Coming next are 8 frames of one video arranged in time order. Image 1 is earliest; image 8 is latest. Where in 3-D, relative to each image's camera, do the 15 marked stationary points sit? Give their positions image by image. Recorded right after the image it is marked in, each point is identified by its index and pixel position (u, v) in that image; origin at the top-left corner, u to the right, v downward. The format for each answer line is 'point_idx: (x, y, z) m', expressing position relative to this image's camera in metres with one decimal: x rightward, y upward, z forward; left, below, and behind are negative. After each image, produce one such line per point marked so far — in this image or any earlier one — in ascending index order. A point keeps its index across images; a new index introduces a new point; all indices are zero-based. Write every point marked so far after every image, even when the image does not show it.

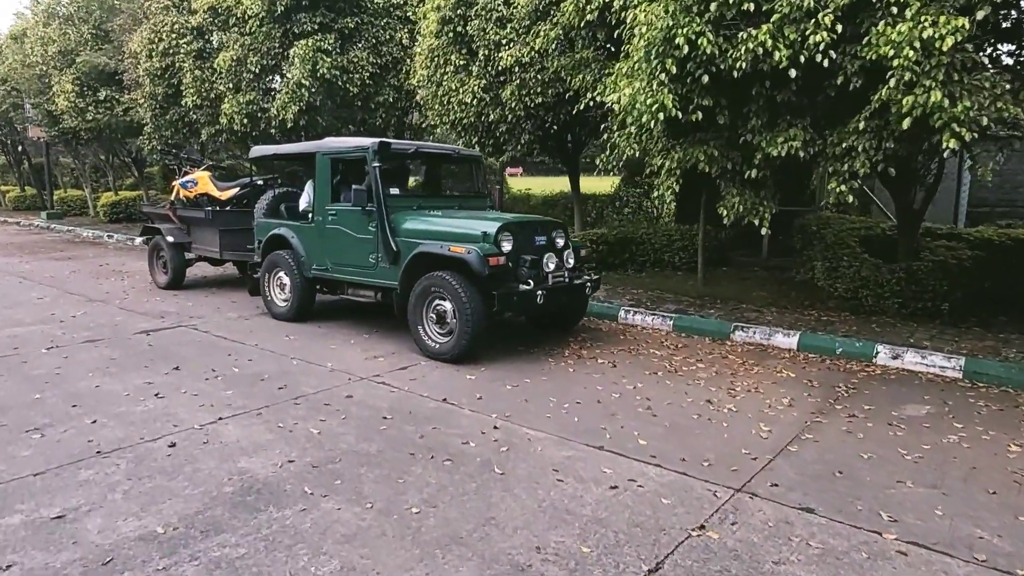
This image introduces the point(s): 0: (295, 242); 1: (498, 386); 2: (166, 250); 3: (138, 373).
0: (-2.7, +0.6, +8.5) m
1: (-0.1, -0.9, +6.1) m
2: (-5.6, +0.6, +11.0) m
3: (-3.5, -0.8, +6.4) m
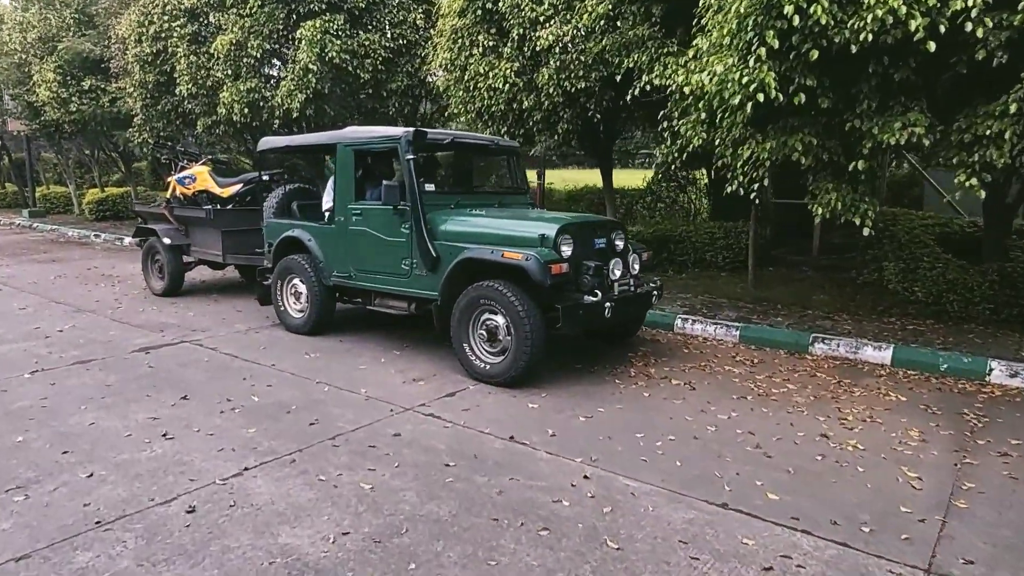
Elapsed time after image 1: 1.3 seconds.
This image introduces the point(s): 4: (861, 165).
0: (-2.2, +0.5, +7.5) m
1: (+0.4, -1.0, +5.2) m
2: (-5.2, +0.5, +10.0) m
3: (-3.0, -0.9, +5.4) m
4: (+2.8, +1.0, +5.5) m
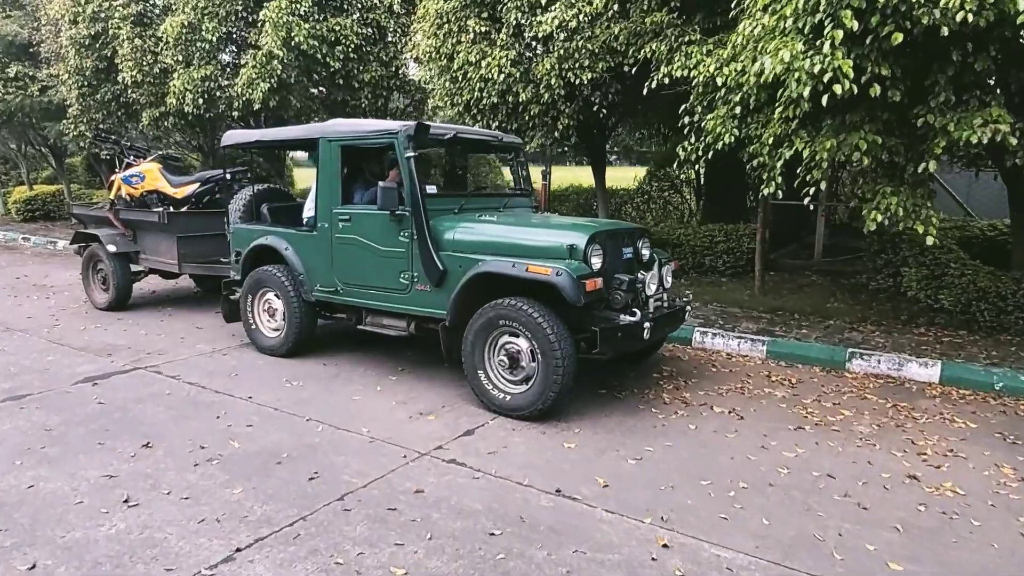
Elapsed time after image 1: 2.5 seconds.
0: (-2.2, +0.3, +6.6) m
1: (+0.7, -1.1, +4.4) m
2: (-5.3, +0.4, +8.8) m
3: (-2.8, -1.1, +4.4) m
4: (+3.0, +0.9, +4.9) m
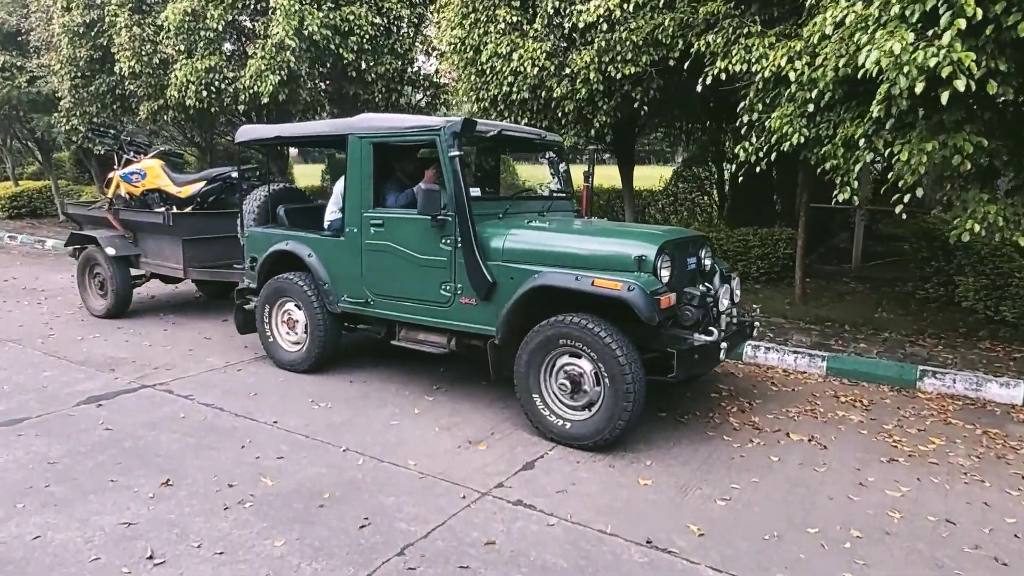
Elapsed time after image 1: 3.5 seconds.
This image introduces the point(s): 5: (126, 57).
0: (-1.8, +0.2, +6.0) m
1: (+1.1, -1.2, +3.9) m
2: (-4.9, +0.3, +8.2) m
3: (-2.3, -1.2, +3.9) m
4: (+3.4, +0.8, +4.4) m
5: (-5.7, +3.4, +10.0) m
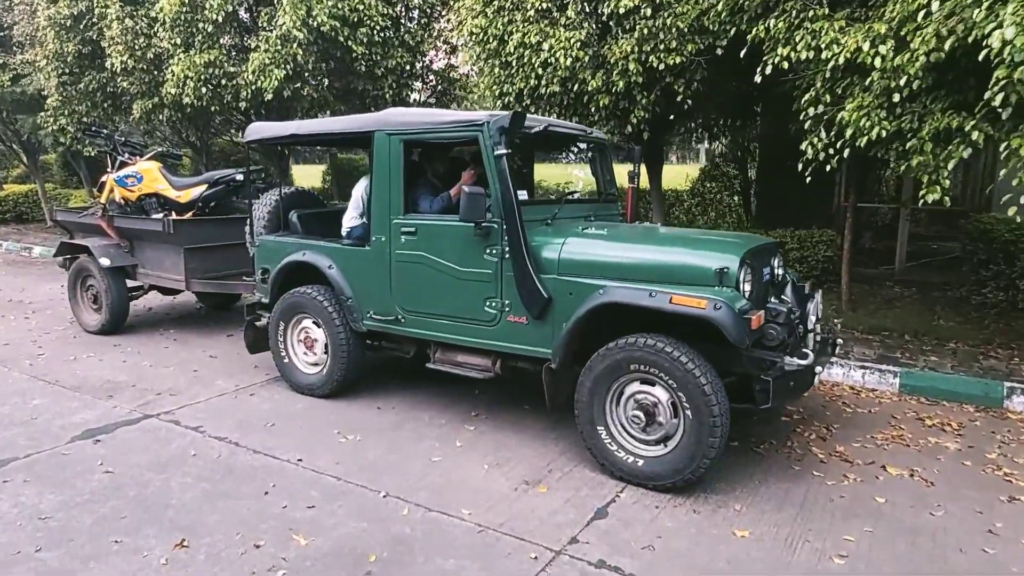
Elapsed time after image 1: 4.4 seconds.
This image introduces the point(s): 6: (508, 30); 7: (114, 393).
0: (-1.4, +0.1, +5.4) m
1: (+1.5, -1.3, +3.4) m
2: (-4.6, +0.1, +7.5) m
3: (-1.9, -1.3, +3.2) m
4: (+3.8, +0.7, +3.9) m
5: (-5.5, +3.3, +9.4) m
6: (0.0, +2.8, +7.2) m
7: (-3.4, -0.9, +5.7) m
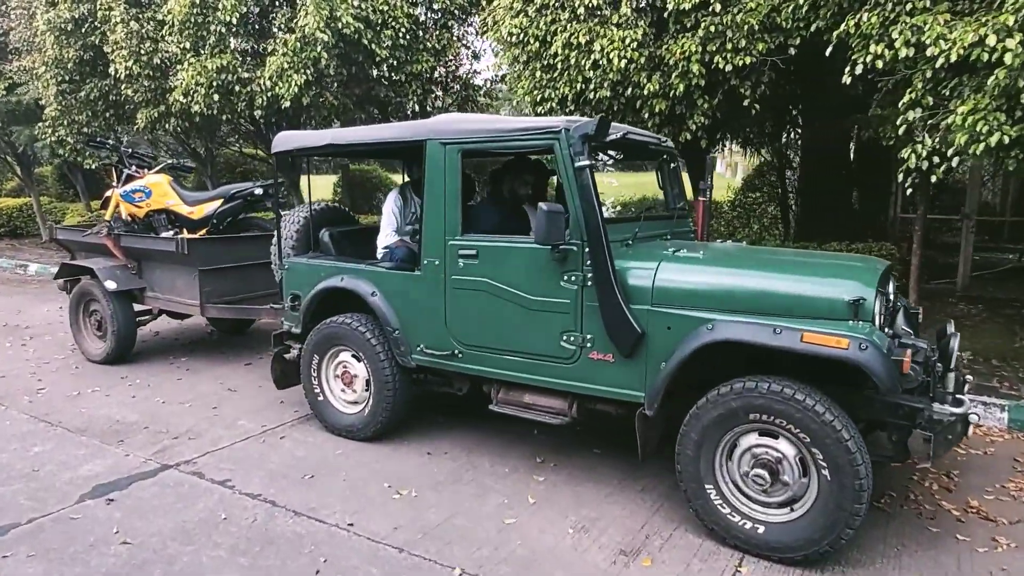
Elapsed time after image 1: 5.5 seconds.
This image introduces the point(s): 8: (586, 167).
0: (-0.9, -0.1, +4.7) m
1: (+2.0, -1.5, +2.7) m
2: (-4.1, -0.1, +6.8) m
3: (-1.4, -1.5, +2.6) m
4: (+4.3, +0.5, +3.3) m
5: (-5.0, +3.0, +8.7) m
6: (+0.4, +2.5, +6.6) m
7: (-2.9, -1.1, +5.1) m
8: (+0.4, +0.7, +3.8) m
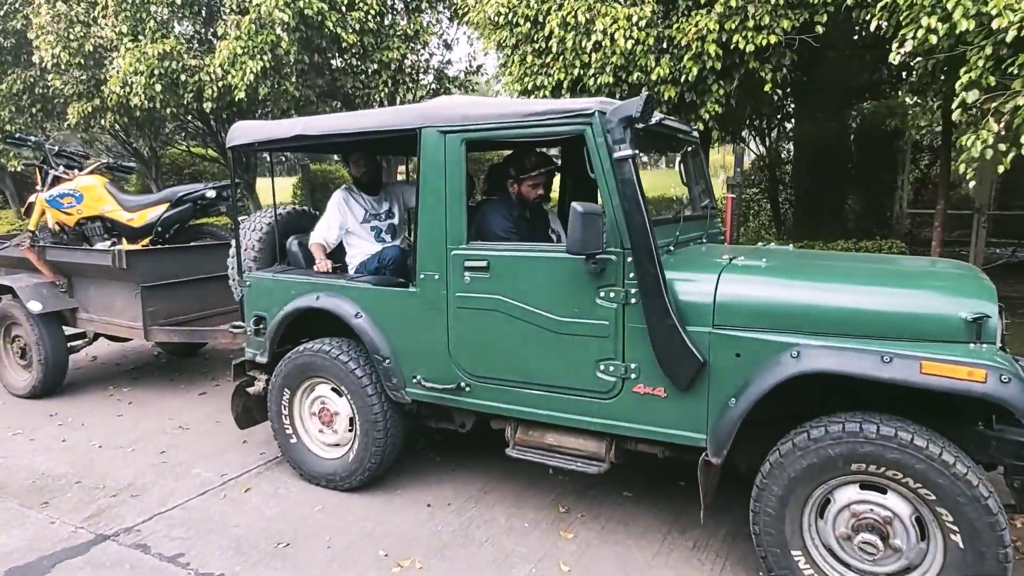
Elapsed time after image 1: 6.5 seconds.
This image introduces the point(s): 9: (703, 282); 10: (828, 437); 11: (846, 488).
0: (-0.9, -0.2, +3.9) m
1: (+2.2, -1.5, +2.1) m
2: (-4.2, -0.3, +5.8) m
3: (-1.2, -1.6, +1.7) m
4: (+4.4, +0.5, +2.8) m
5: (-5.3, +2.8, +7.7) m
6: (+0.3, +2.4, +5.9) m
7: (-2.8, -1.3, +4.1) m
8: (+0.5, +0.6, +3.1) m
9: (+0.9, 0.0, +3.1) m
10: (+1.3, -0.6, +2.8) m
11: (+1.4, -0.8, +2.8) m
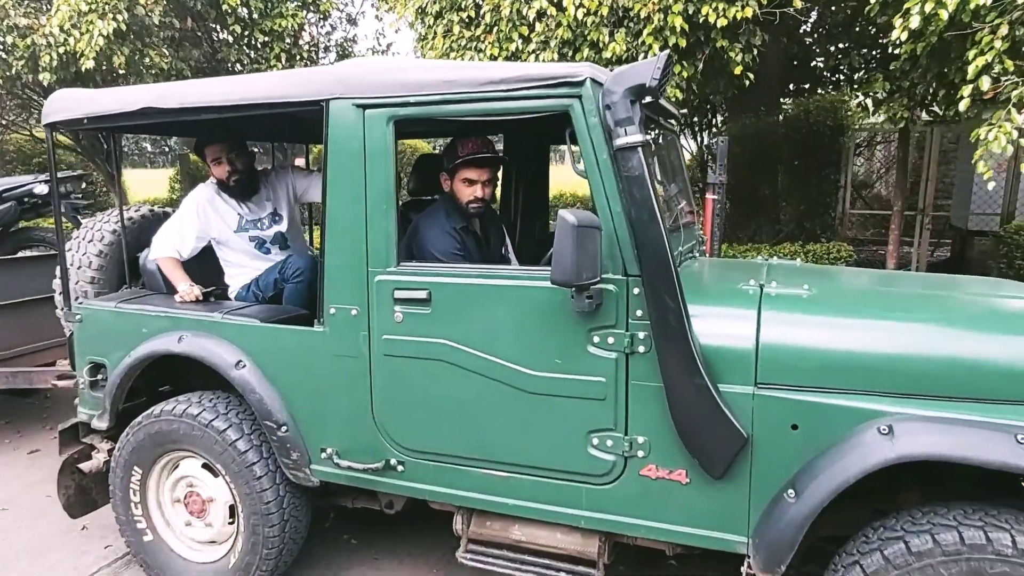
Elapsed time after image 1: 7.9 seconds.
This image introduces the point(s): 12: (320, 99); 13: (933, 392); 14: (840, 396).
0: (-1.1, -0.4, +2.8) m
1: (+2.2, -1.7, +1.4) m
2: (-4.7, -0.5, +4.2) m
3: (-1.1, -1.8, +0.6) m
4: (+4.3, +0.4, +2.4) m
5: (-6.0, +2.6, +5.8) m
6: (-0.2, +2.3, +4.9) m
7: (-3.0, -1.5, +2.7) m
8: (+0.4, +0.5, +2.2) m
9: (+0.8, -0.1, +2.2) m
10: (+1.2, -0.7, +1.9) m
11: (+1.3, -1.0, +2.0) m
12: (-0.7, +0.7, +2.6) m
13: (+1.3, -0.3, +2.0) m
14: (+1.0, -0.3, +2.1) m
